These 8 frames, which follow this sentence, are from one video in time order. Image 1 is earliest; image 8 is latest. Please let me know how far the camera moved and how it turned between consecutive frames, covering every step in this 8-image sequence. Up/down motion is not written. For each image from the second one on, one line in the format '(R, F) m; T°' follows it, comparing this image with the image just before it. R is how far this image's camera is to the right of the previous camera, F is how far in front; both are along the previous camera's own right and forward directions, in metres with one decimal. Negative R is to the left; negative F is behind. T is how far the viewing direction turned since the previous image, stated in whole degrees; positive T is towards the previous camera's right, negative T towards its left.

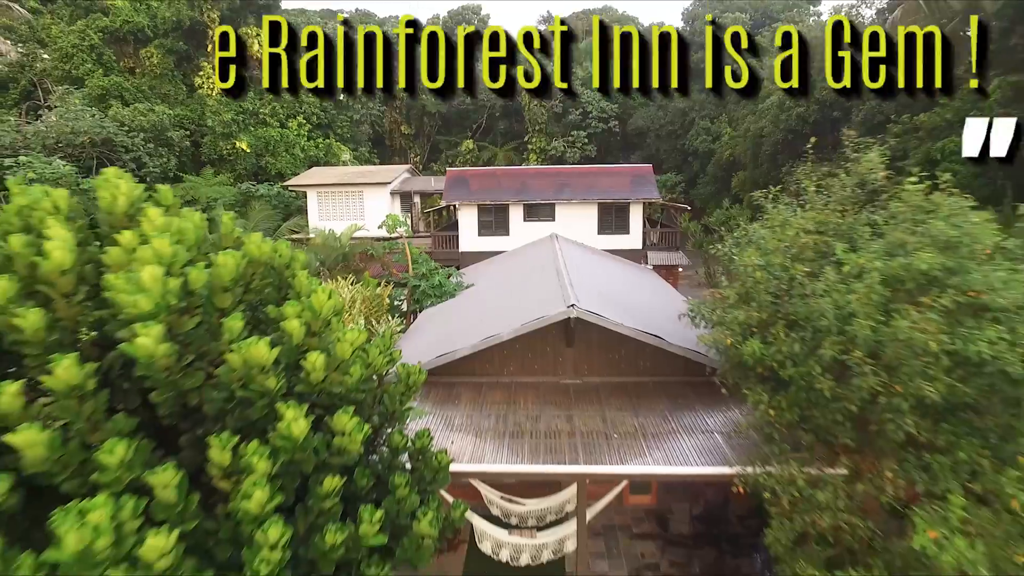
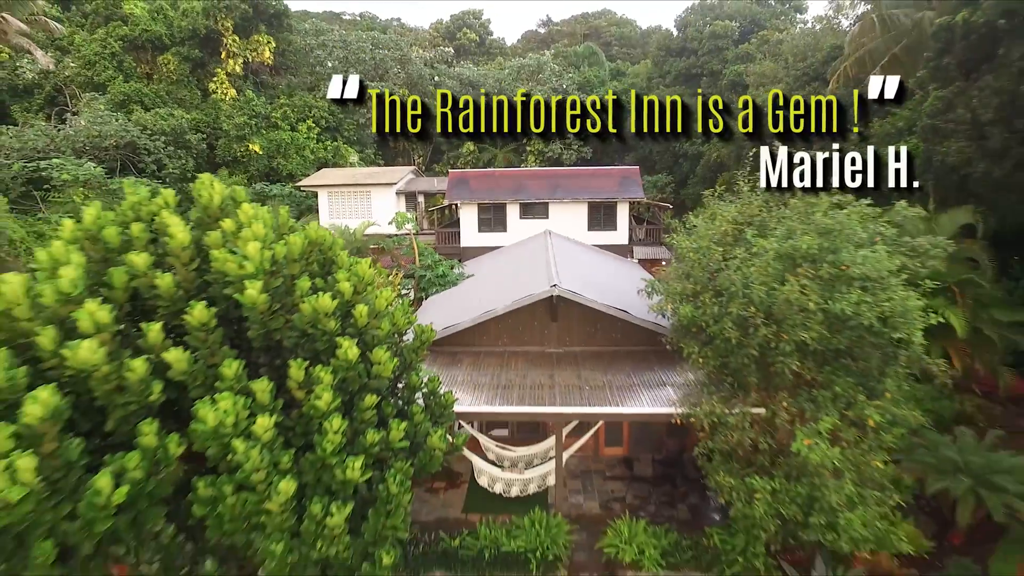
(+0.1, -1.5) m; 0°
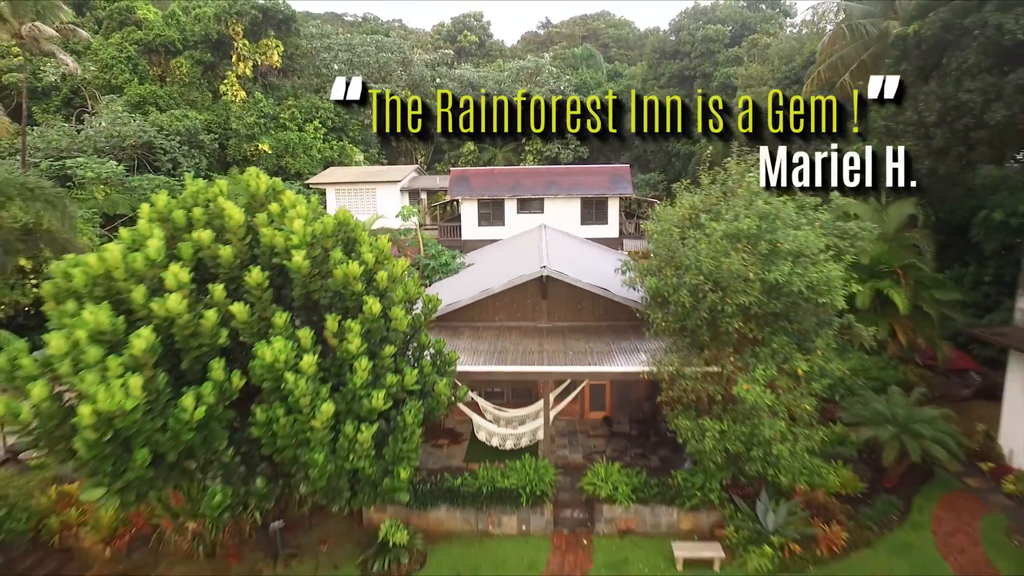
(+0.1, -1.2) m; 0°
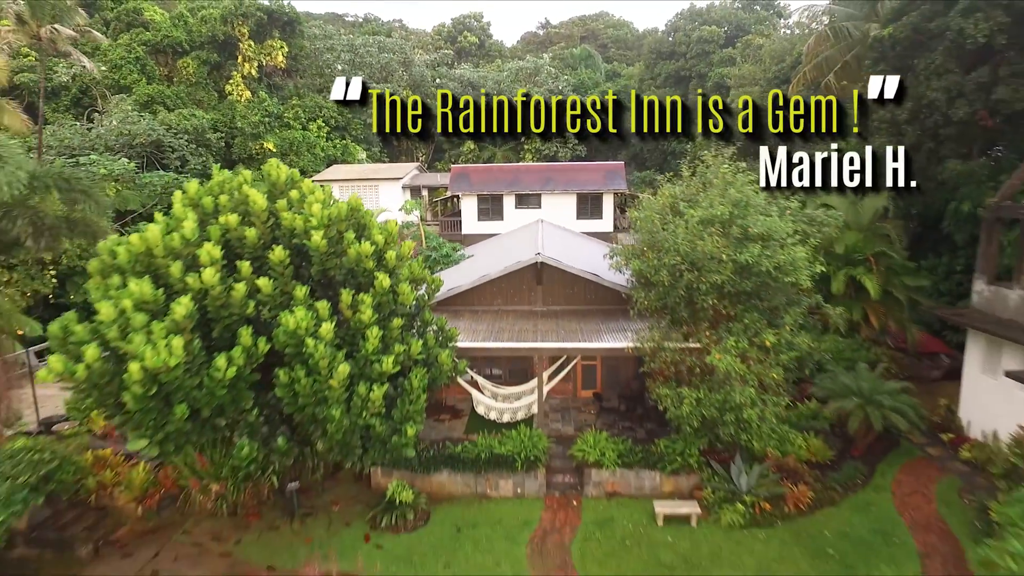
(0.0, -0.7) m; 0°
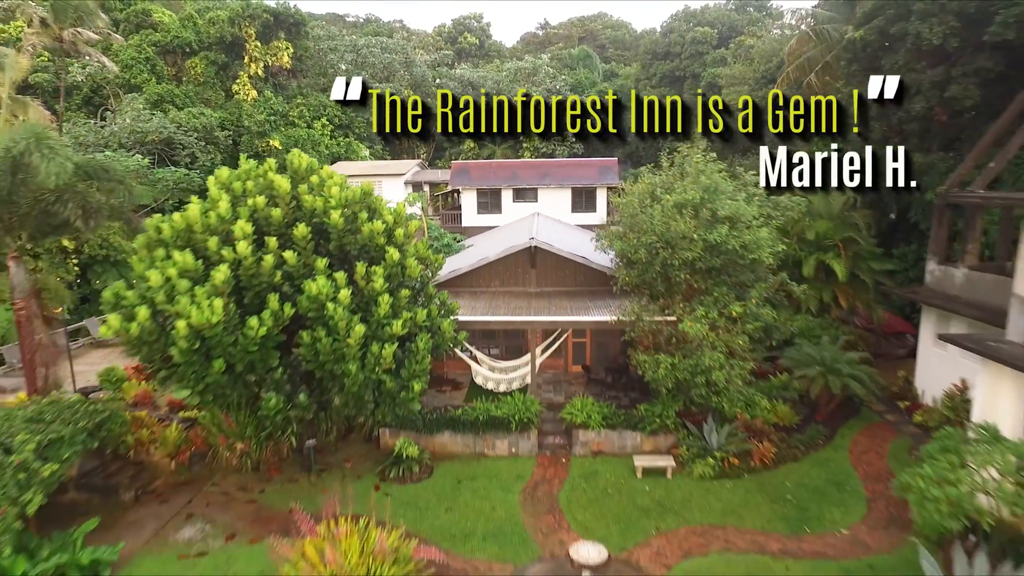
(+0.1, -0.9) m; 0°
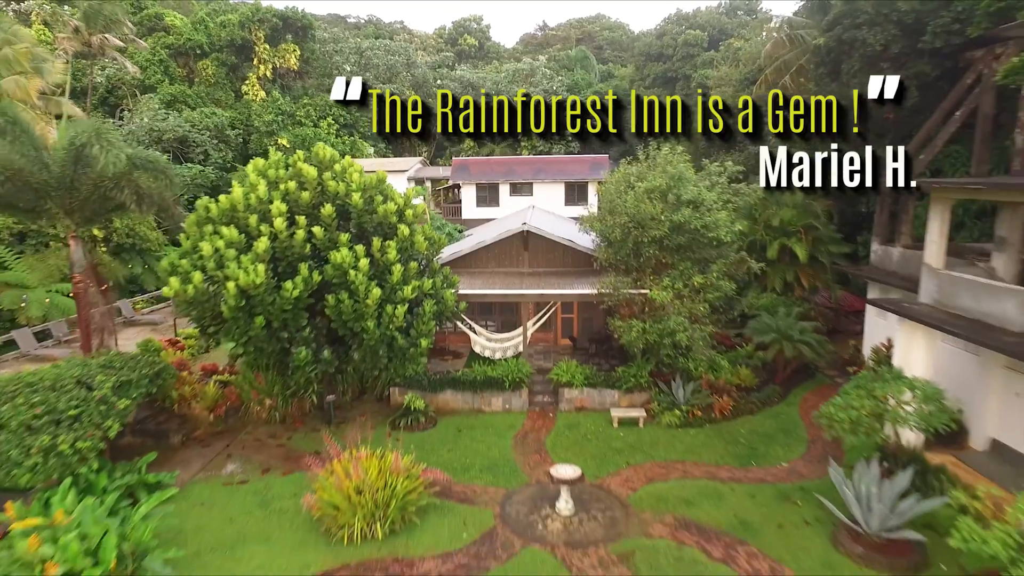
(+0.1, -1.4) m; 0°
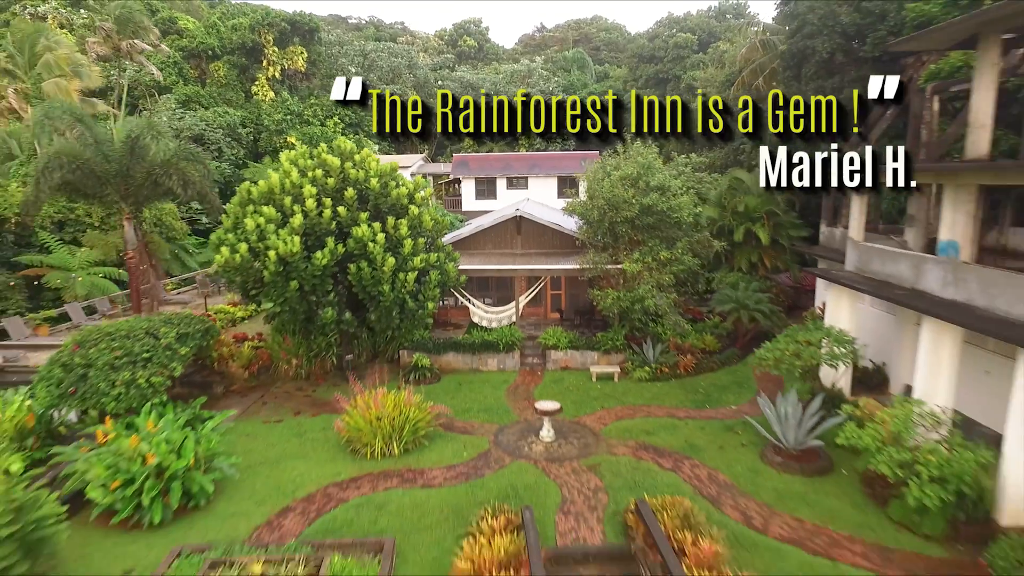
(+0.1, -1.7) m; 0°
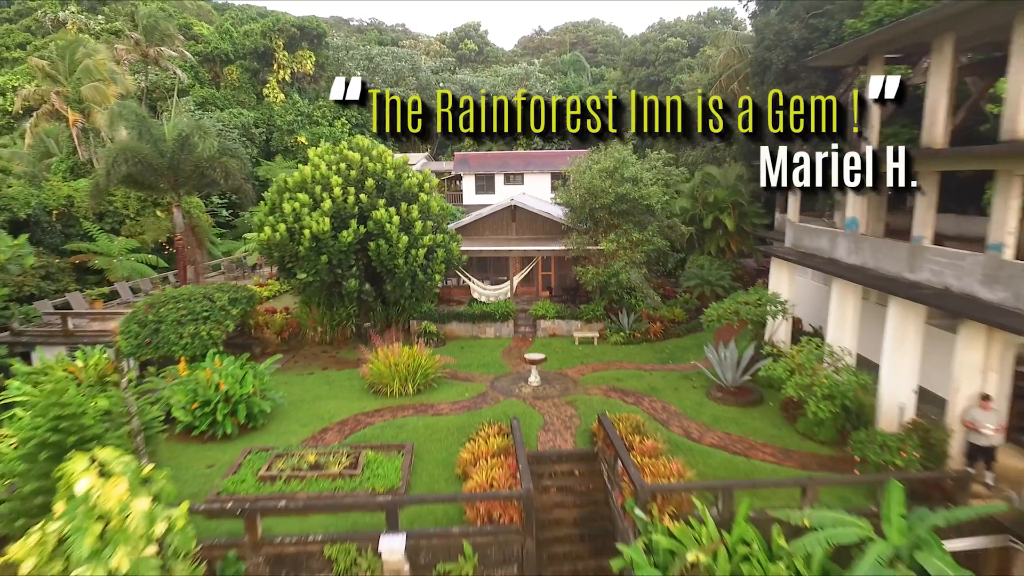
(+0.1, -2.0) m; 0°
